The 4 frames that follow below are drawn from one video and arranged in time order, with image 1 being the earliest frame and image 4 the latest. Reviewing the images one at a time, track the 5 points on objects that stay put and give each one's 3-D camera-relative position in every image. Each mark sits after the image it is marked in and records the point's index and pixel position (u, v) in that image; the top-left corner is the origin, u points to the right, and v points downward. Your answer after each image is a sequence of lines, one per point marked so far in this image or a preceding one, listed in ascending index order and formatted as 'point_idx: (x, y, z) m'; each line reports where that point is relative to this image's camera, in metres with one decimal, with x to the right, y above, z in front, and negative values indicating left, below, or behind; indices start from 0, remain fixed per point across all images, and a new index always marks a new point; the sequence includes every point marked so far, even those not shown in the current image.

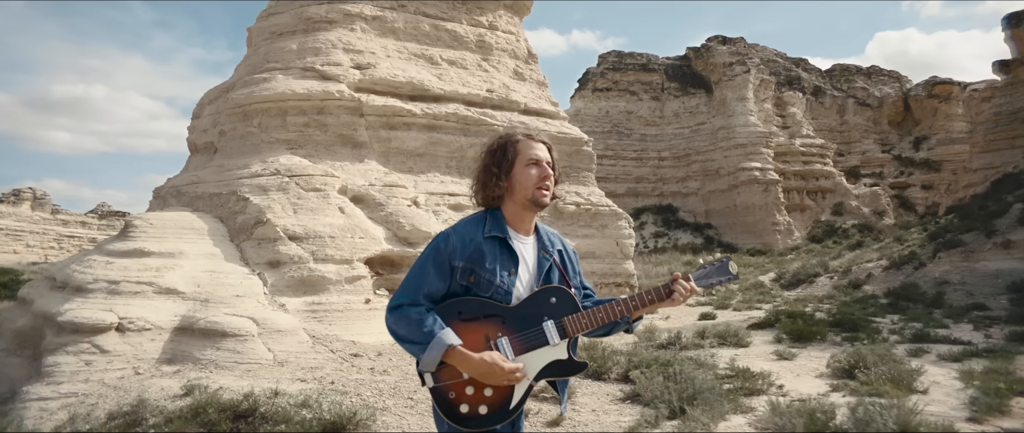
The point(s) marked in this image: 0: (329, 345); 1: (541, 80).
0: (-1.2, -0.8, +5.0) m
1: (+0.3, +1.5, +8.9) m
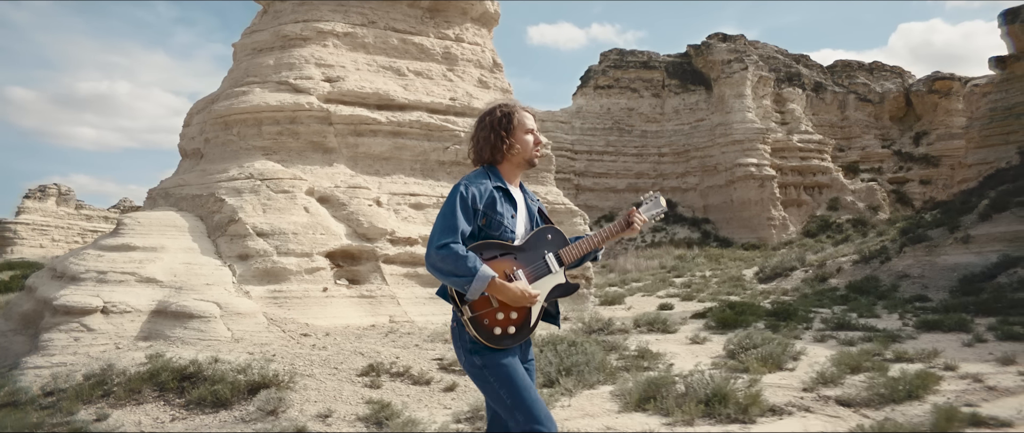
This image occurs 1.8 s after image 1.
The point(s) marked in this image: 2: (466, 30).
0: (-1.7, -0.8, +5.8) m
1: (-0.1, +1.6, +9.6) m
2: (-0.6, +2.3, +9.5) m
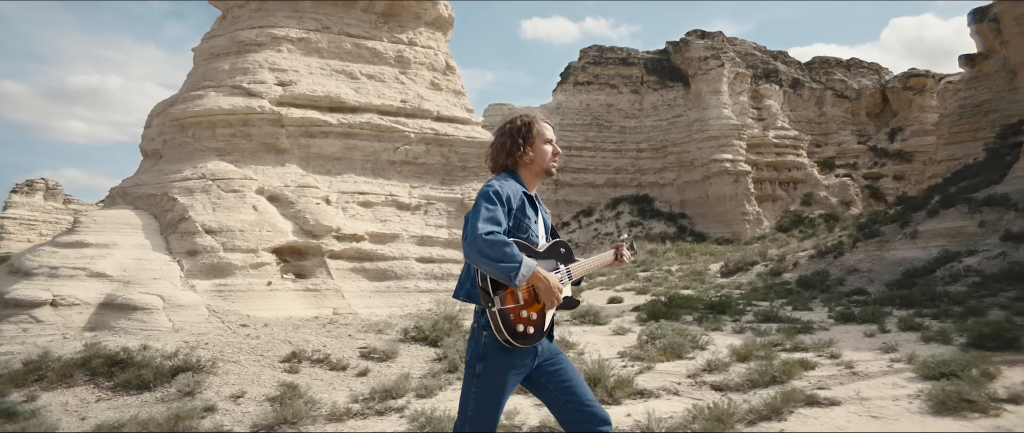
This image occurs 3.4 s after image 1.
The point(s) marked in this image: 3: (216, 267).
0: (-2.3, -0.8, +6.3) m
1: (-0.7, +1.6, +10.0) m
2: (-1.2, +2.3, +10.0) m
3: (-2.5, -0.4, +6.7) m
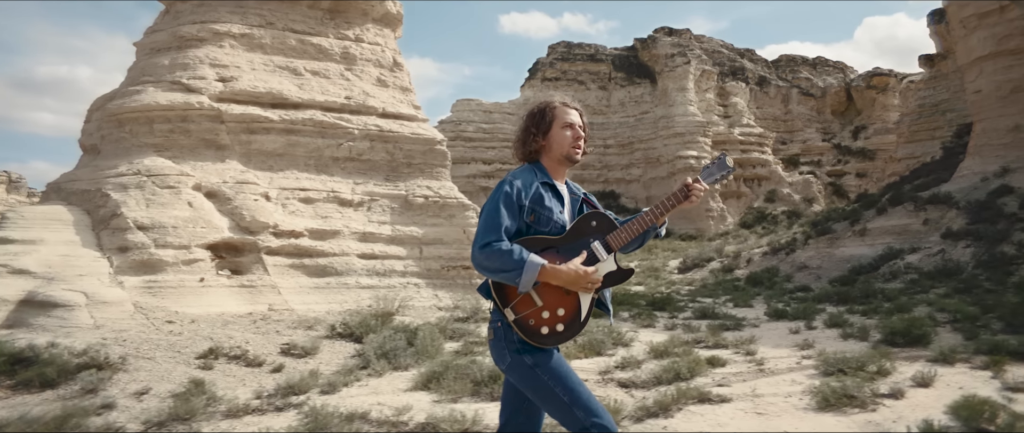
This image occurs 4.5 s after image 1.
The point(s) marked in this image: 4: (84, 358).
0: (-2.9, -0.8, +6.3) m
1: (-1.4, +1.7, +10.1) m
2: (-1.8, +2.3, +10.0) m
3: (-3.1, -0.4, +6.7) m
4: (-2.5, -0.8, +4.6) m
